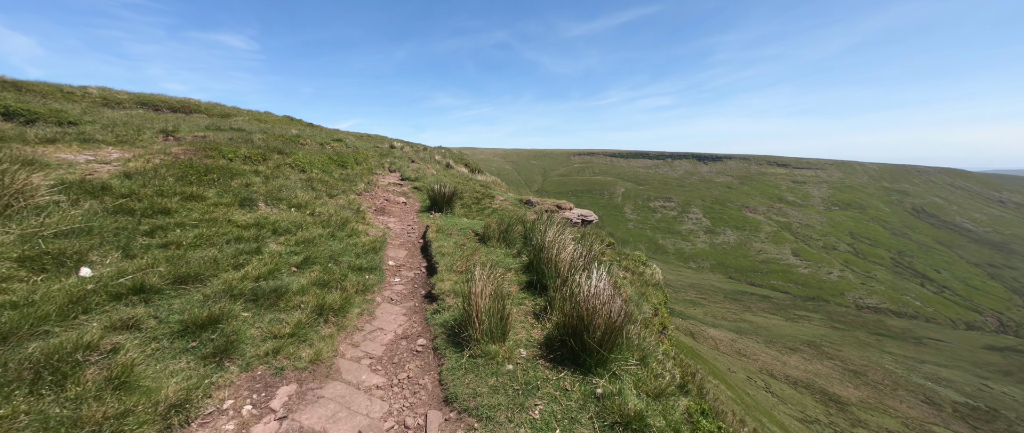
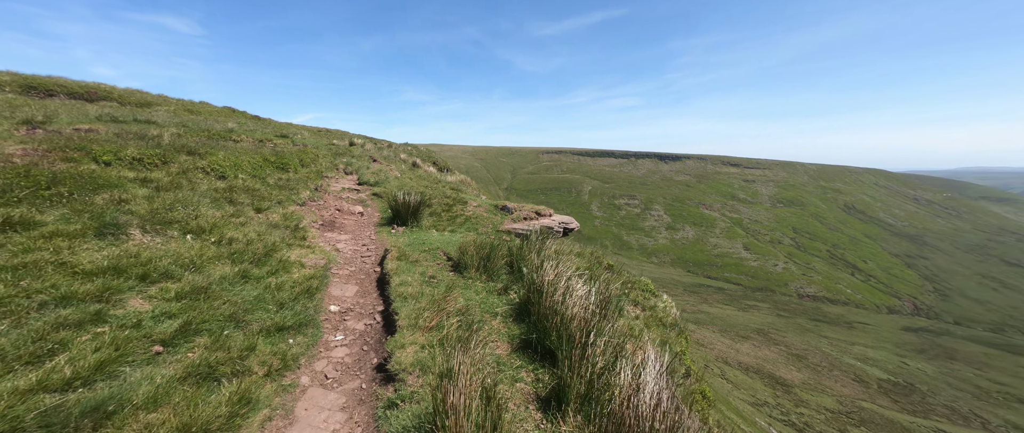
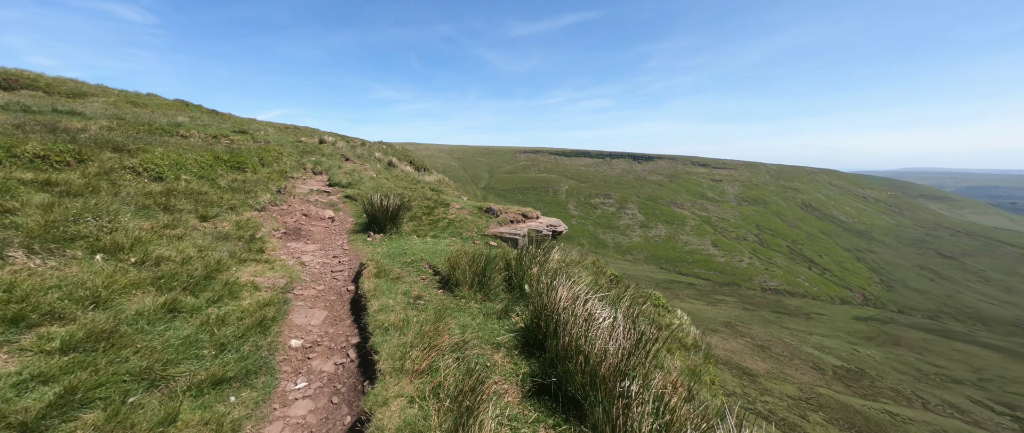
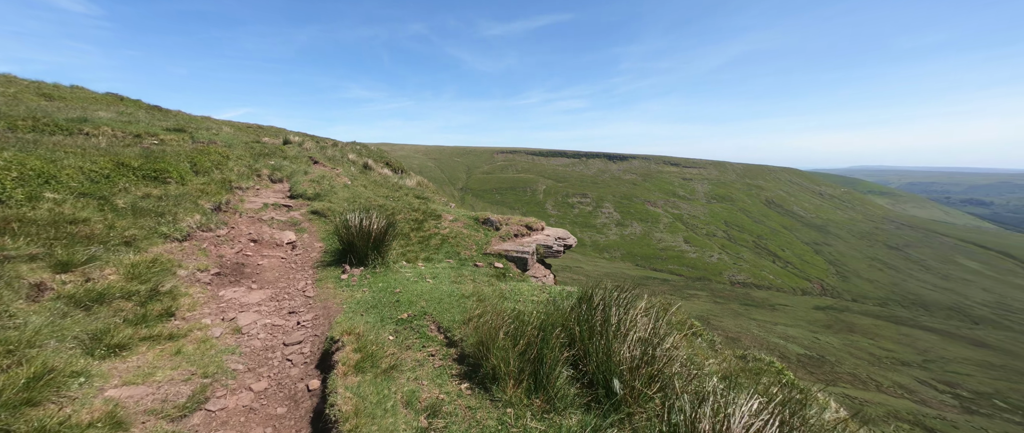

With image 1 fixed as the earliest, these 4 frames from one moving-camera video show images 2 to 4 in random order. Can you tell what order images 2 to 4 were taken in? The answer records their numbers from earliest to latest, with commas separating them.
2, 3, 4
